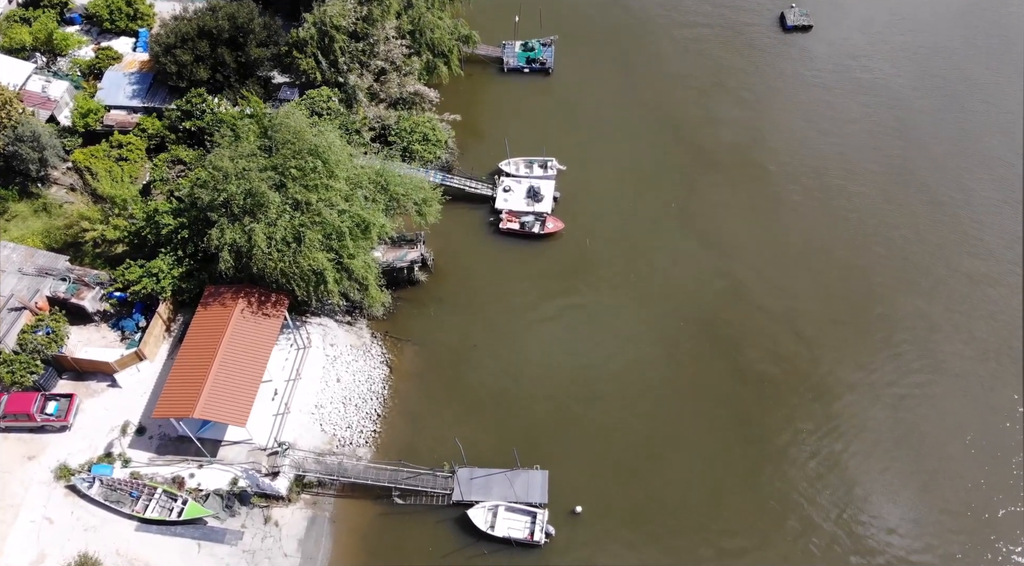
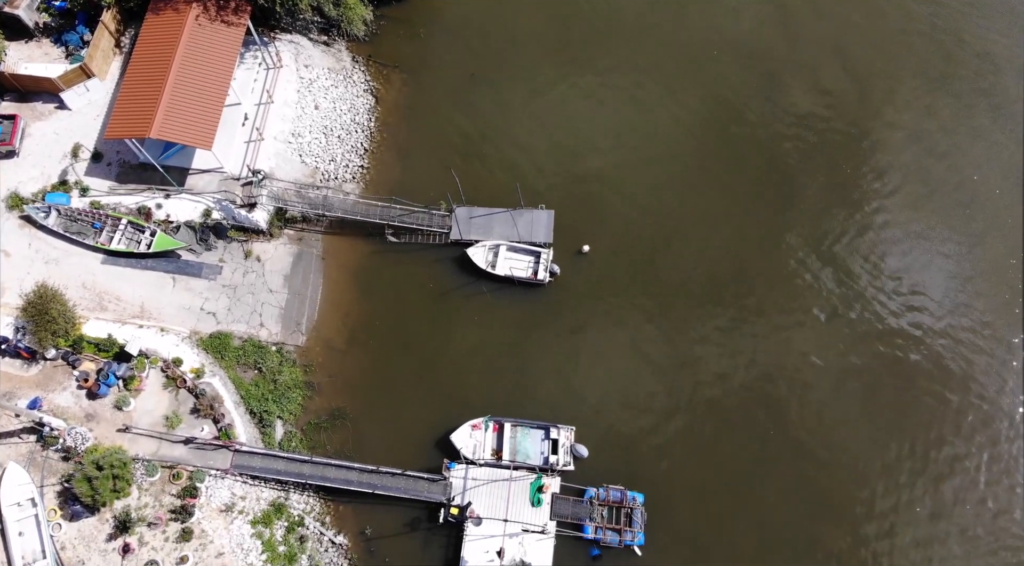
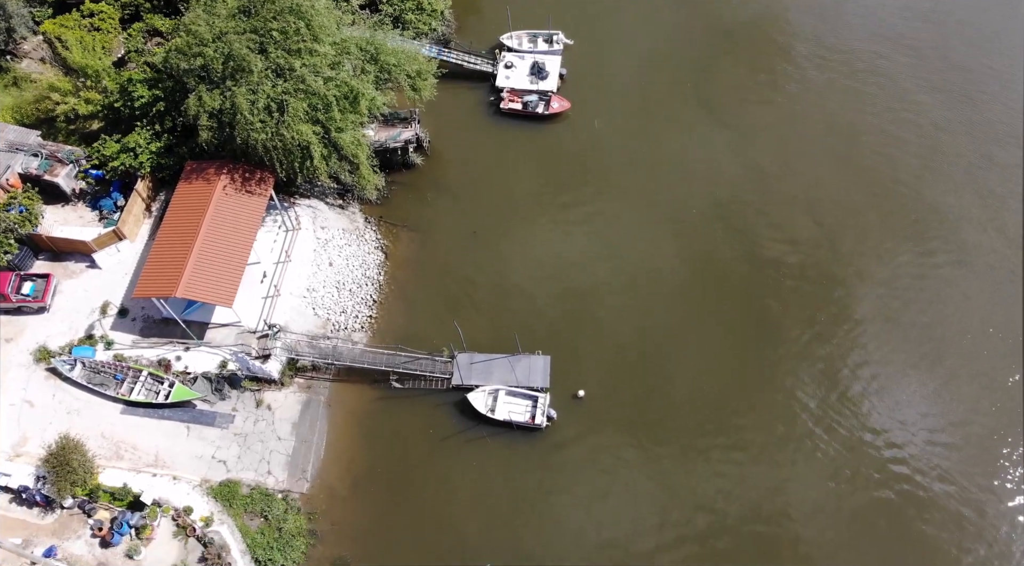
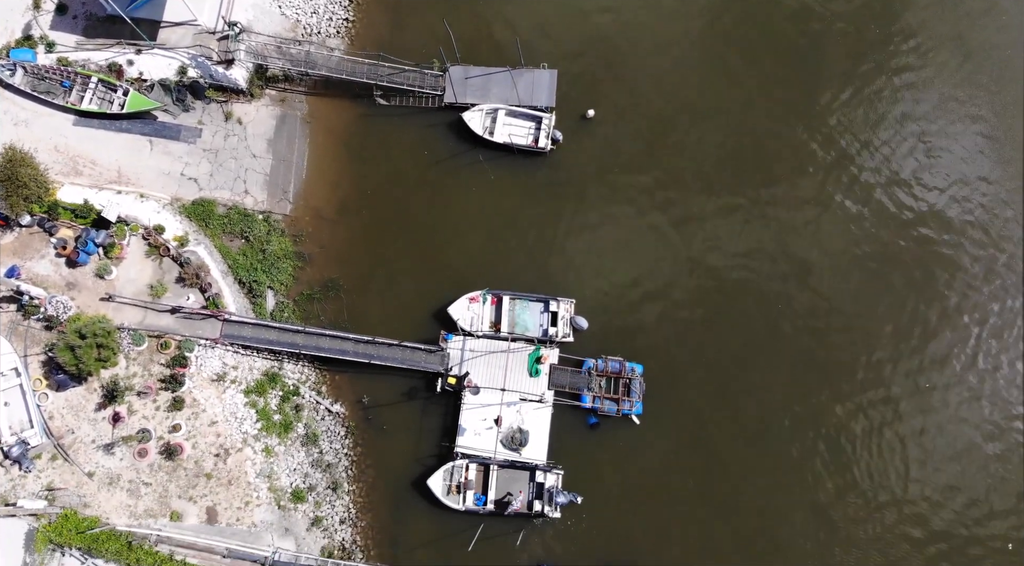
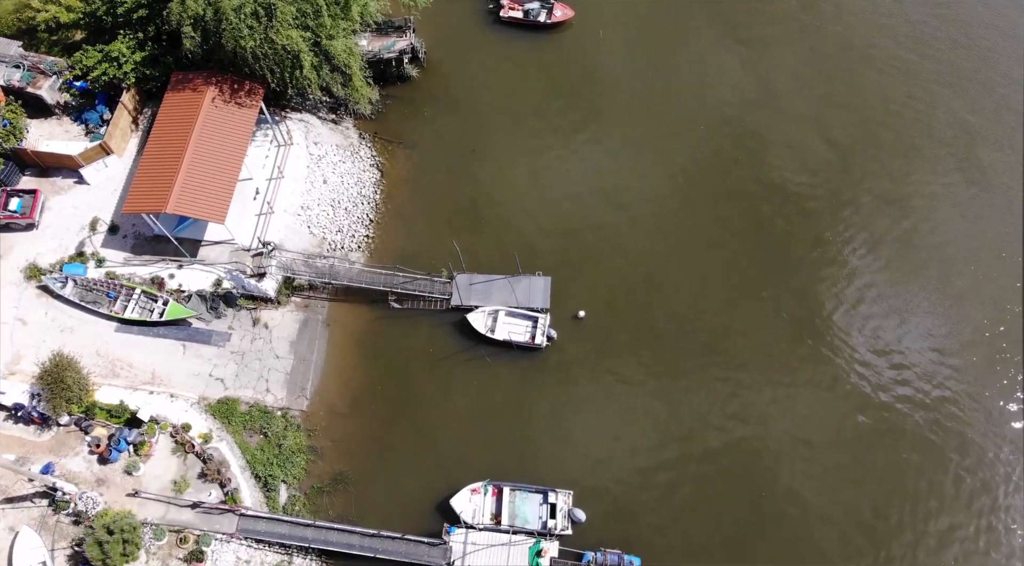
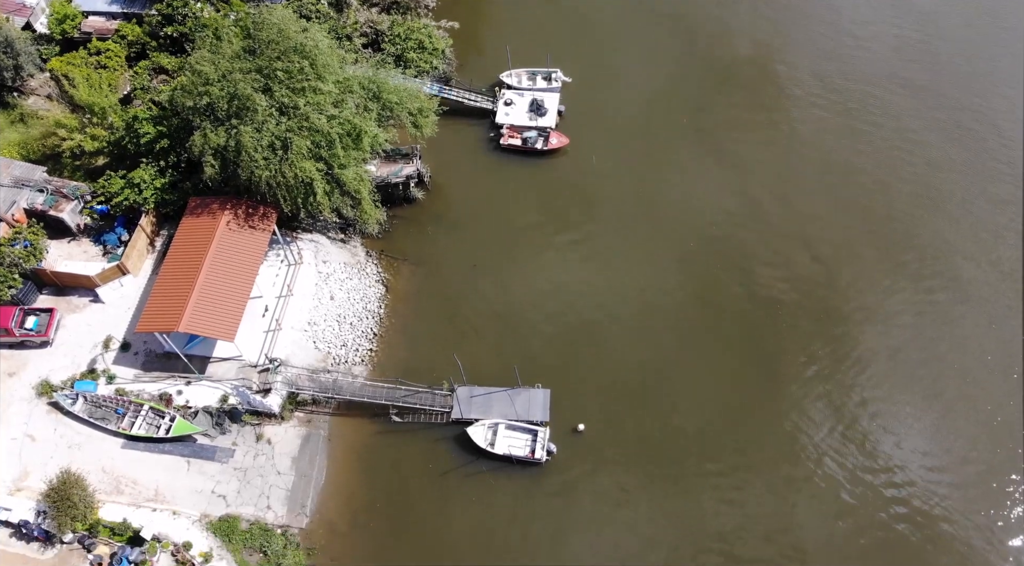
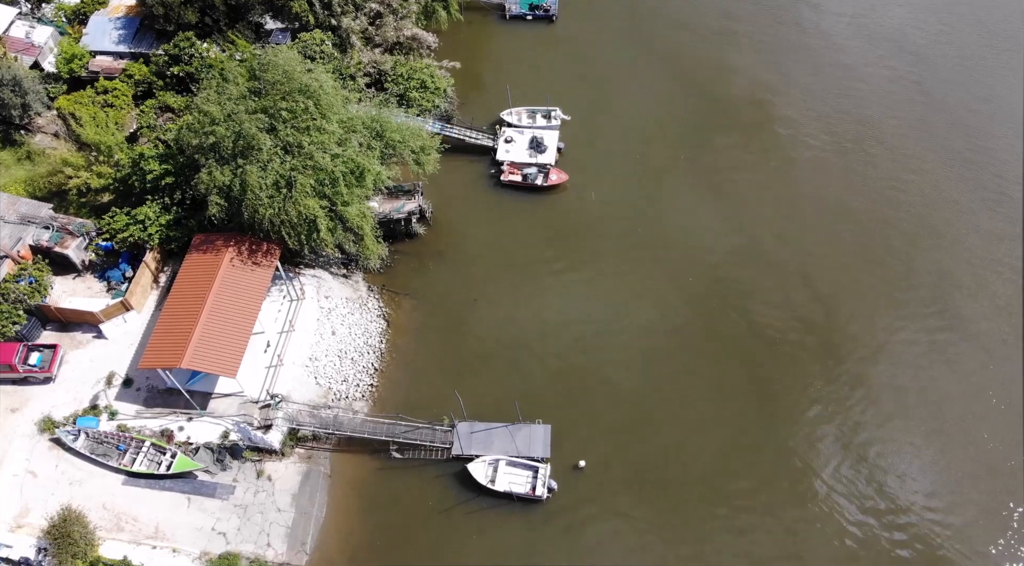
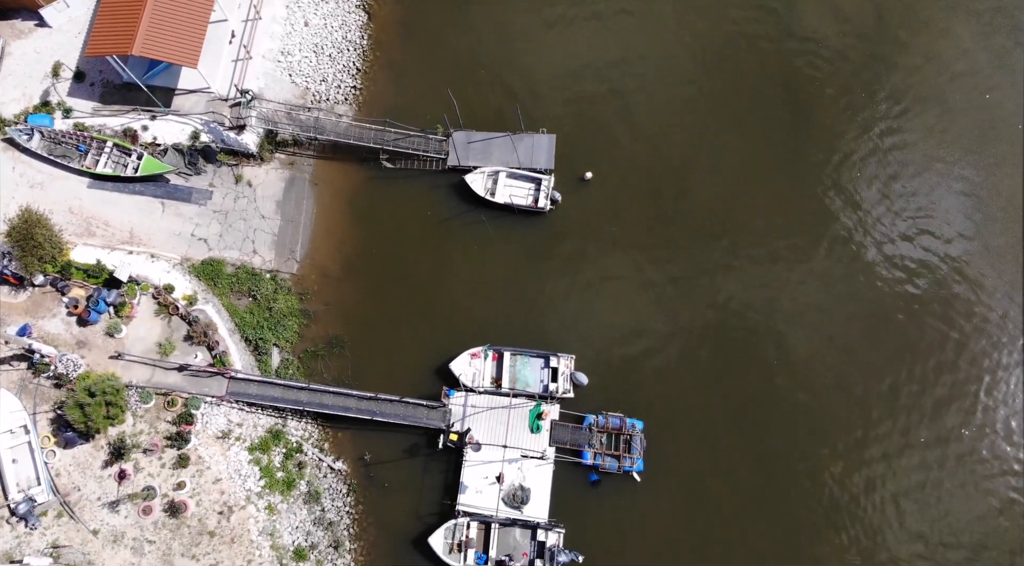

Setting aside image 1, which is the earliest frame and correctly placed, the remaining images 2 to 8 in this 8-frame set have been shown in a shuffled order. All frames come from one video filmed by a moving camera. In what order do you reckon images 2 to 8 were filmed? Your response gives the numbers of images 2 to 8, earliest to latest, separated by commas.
7, 6, 3, 5, 2, 8, 4
